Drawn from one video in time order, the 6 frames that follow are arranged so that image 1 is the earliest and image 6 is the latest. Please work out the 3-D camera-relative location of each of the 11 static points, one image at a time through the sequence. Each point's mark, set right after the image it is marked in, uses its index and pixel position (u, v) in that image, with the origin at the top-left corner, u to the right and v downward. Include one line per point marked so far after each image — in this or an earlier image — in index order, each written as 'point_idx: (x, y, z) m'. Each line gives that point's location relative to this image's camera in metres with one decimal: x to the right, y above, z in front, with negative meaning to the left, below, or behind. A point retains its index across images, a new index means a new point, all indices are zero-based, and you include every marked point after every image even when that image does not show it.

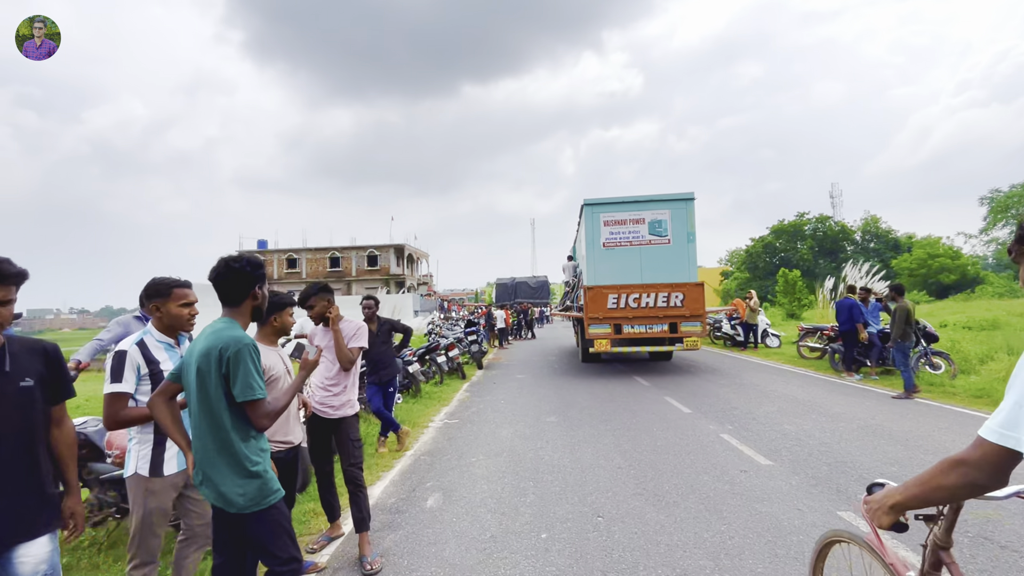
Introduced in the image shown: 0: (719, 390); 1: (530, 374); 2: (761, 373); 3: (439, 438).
0: (+4.0, -1.9, +9.6) m
1: (+0.6, -2.2, +12.6) m
2: (+5.7, -1.9, +11.2) m
3: (-1.0, -2.0, +6.5) m
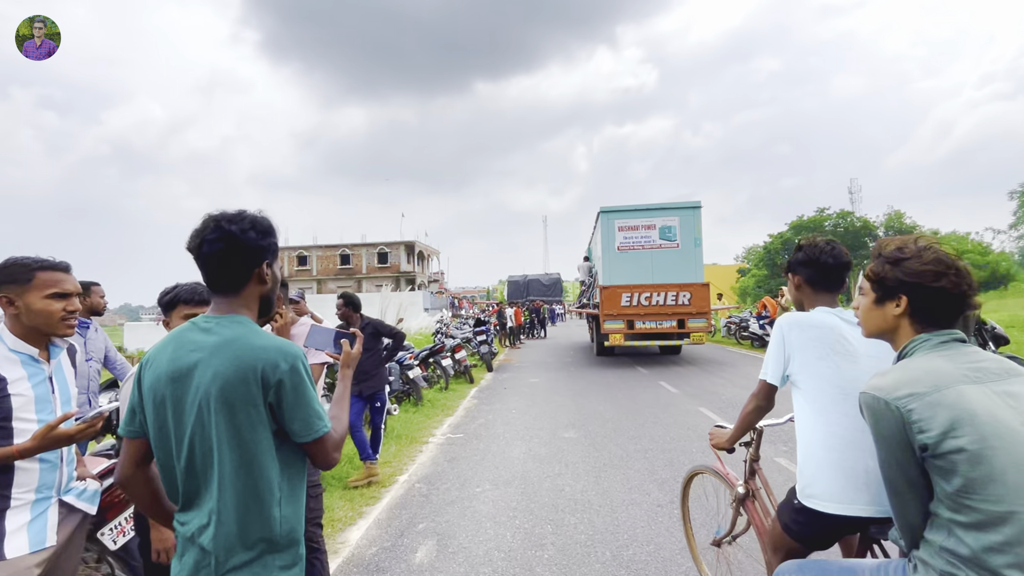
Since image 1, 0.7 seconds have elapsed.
0: (+4.3, -1.9, +8.5) m
1: (+0.9, -2.1, +11.6) m
2: (+5.9, -1.8, +10.1) m
3: (-0.8, -2.0, +5.5) m
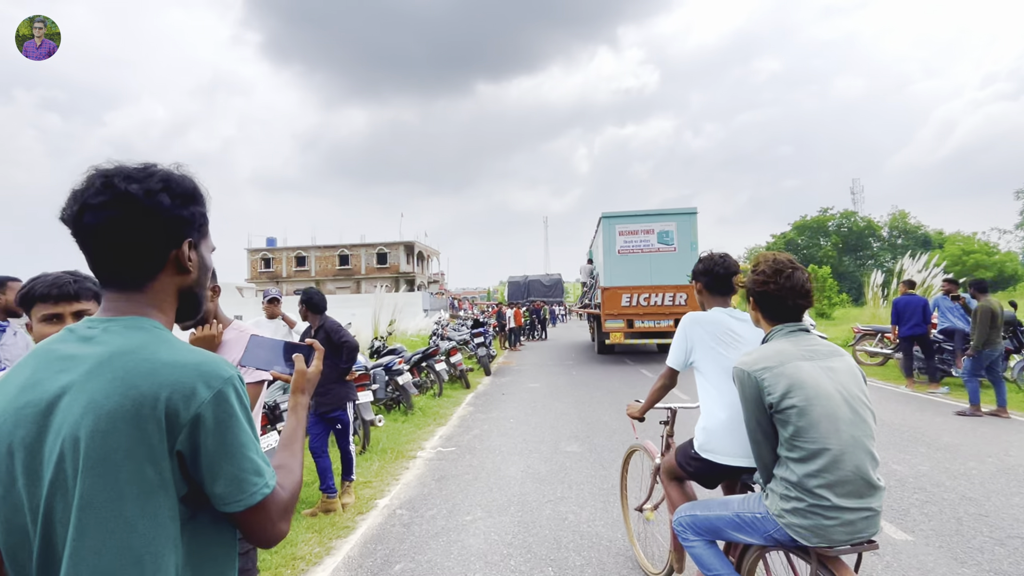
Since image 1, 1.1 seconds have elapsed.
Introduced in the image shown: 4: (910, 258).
0: (+4.2, -1.8, +7.9) m
1: (+0.8, -2.1, +11.0) m
2: (+5.9, -1.8, +9.5) m
3: (-0.9, -1.9, +4.9) m
4: (+12.3, +1.0, +15.0) m
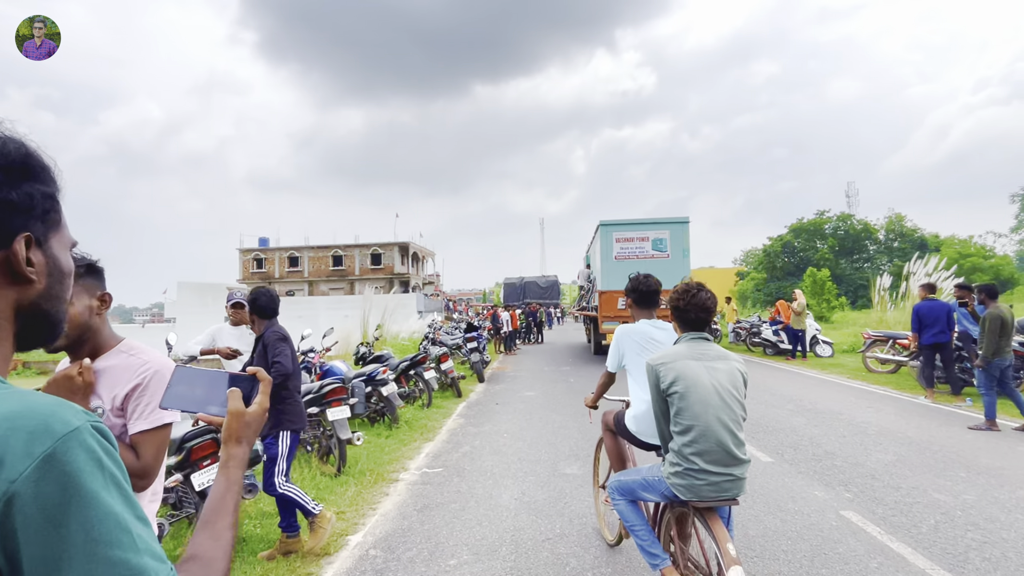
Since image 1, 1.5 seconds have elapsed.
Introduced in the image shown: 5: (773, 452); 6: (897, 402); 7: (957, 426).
0: (+4.1, -1.9, +7.4) m
1: (+0.7, -2.2, +10.4) m
2: (+5.8, -1.9, +8.9) m
3: (-0.9, -2.0, +4.4) m
4: (+12.2, +0.8, +14.6) m
5: (+2.9, -1.9, +5.5) m
6: (+6.3, -1.9, +7.9) m
7: (+6.0, -1.8, +6.5) m
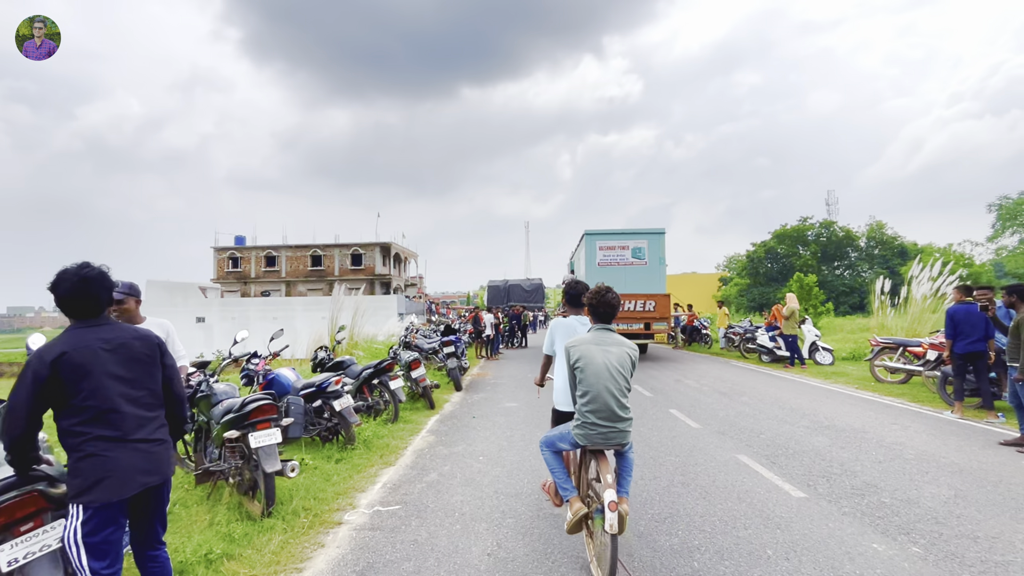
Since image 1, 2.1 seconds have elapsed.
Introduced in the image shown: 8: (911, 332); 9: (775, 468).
0: (+3.8, -1.9, +6.5) m
1: (+0.3, -2.1, +9.4) m
2: (+5.5, -1.9, +8.1) m
3: (-1.1, -1.9, +3.3) m
4: (+11.7, +0.7, +13.9) m
5: (+2.7, -1.8, +4.5) m
6: (+6.0, -1.9, +7.1) m
7: (+5.7, -1.9, +5.7) m
8: (+10.9, -1.2, +13.3) m
9: (+2.7, -1.9, +5.0) m
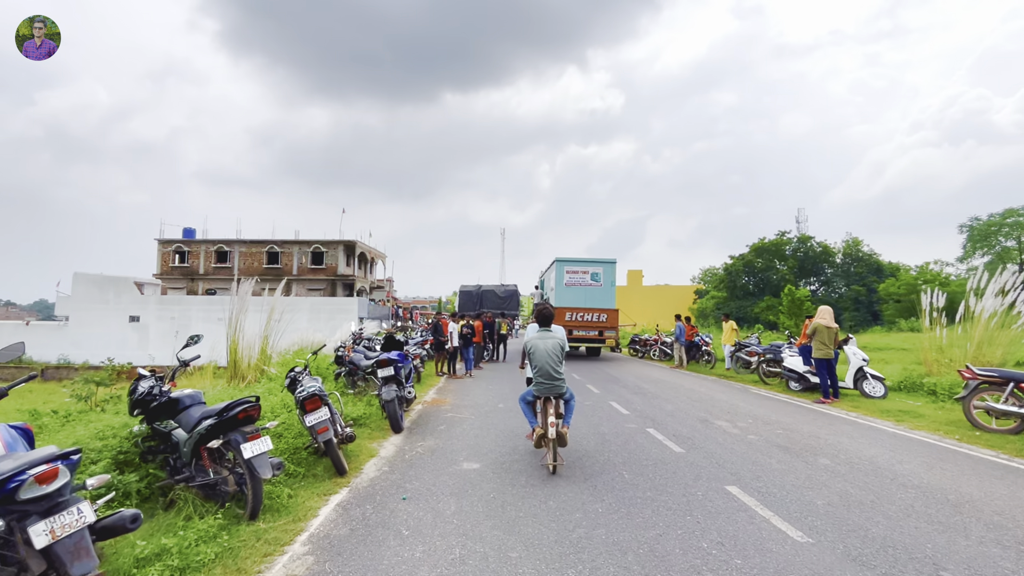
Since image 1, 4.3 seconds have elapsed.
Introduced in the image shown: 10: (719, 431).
0: (+3.5, -1.9, +3.5) m
1: (-0.2, -2.1, +6.3) m
2: (+5.0, -2.0, +5.2) m
3: (-1.3, -1.7, +0.1) m
4: (+11.0, +0.3, +11.4) m
5: (+2.5, -1.8, +1.5) m
6: (+5.6, -2.0, +4.2) m
7: (+5.4, -1.9, +2.8) m
8: (+10.2, -1.5, +10.7) m
9: (+2.5, -1.8, +2.0) m
10: (+3.1, -2.2, +7.3) m
